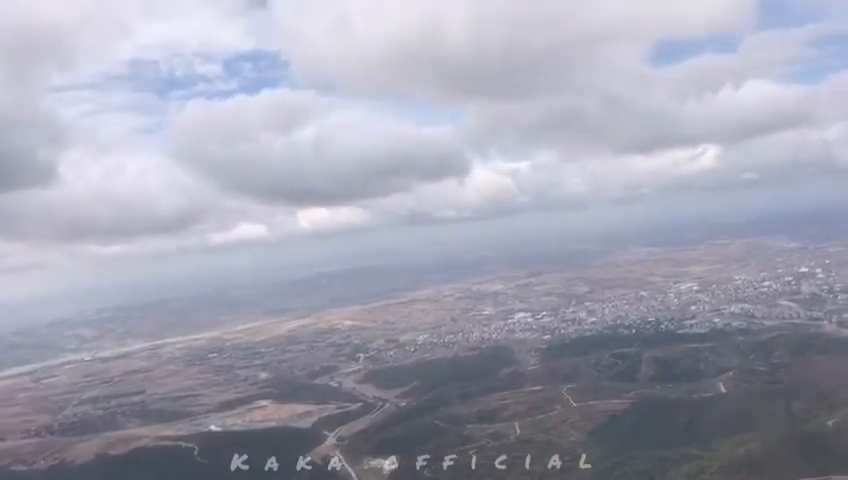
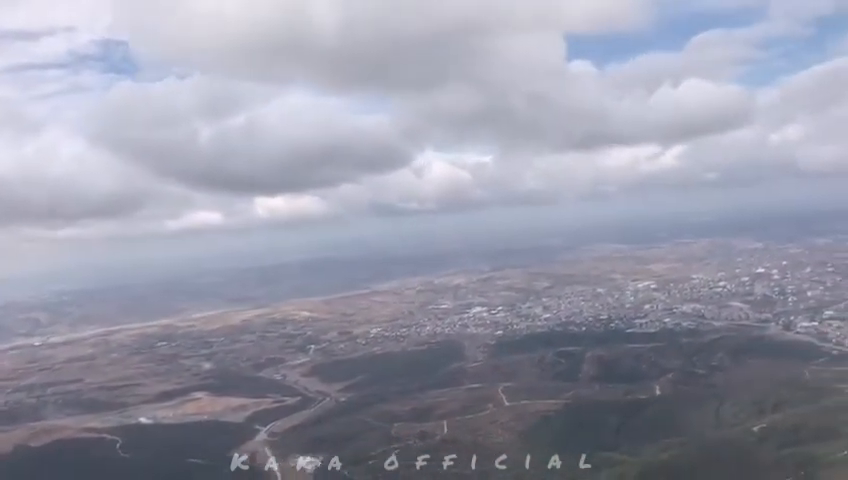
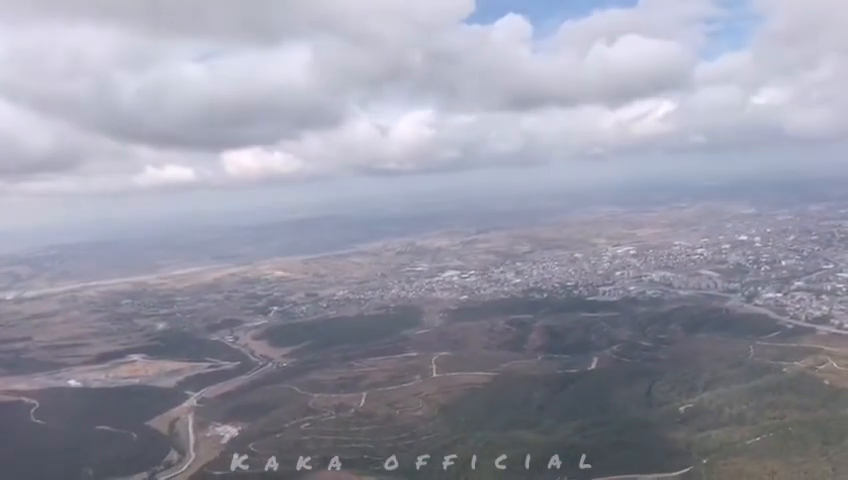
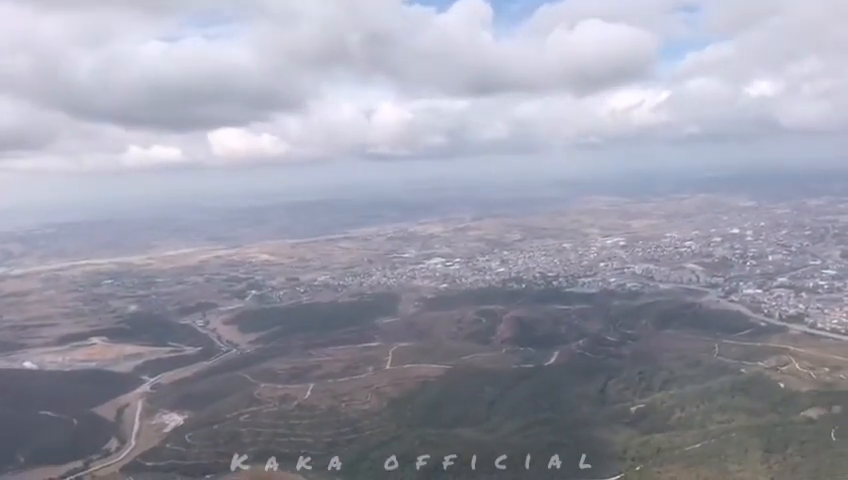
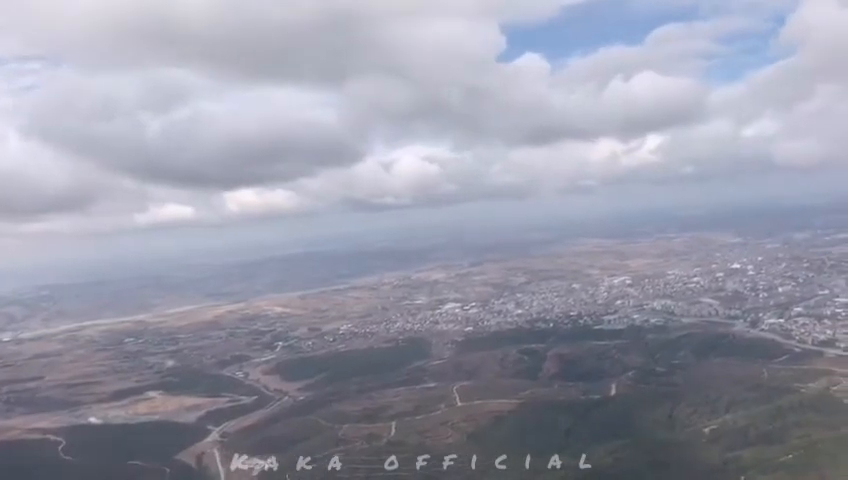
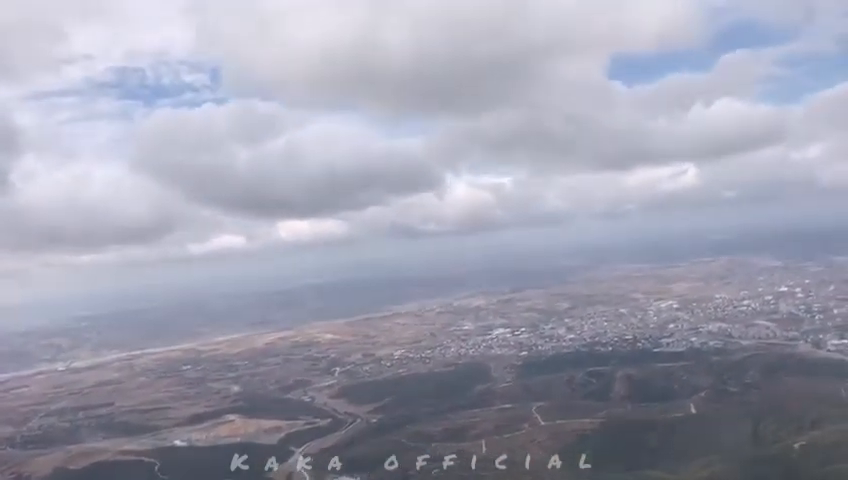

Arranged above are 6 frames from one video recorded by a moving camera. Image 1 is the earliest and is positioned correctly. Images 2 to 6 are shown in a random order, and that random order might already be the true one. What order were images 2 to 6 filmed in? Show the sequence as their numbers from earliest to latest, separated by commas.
6, 2, 5, 3, 4
